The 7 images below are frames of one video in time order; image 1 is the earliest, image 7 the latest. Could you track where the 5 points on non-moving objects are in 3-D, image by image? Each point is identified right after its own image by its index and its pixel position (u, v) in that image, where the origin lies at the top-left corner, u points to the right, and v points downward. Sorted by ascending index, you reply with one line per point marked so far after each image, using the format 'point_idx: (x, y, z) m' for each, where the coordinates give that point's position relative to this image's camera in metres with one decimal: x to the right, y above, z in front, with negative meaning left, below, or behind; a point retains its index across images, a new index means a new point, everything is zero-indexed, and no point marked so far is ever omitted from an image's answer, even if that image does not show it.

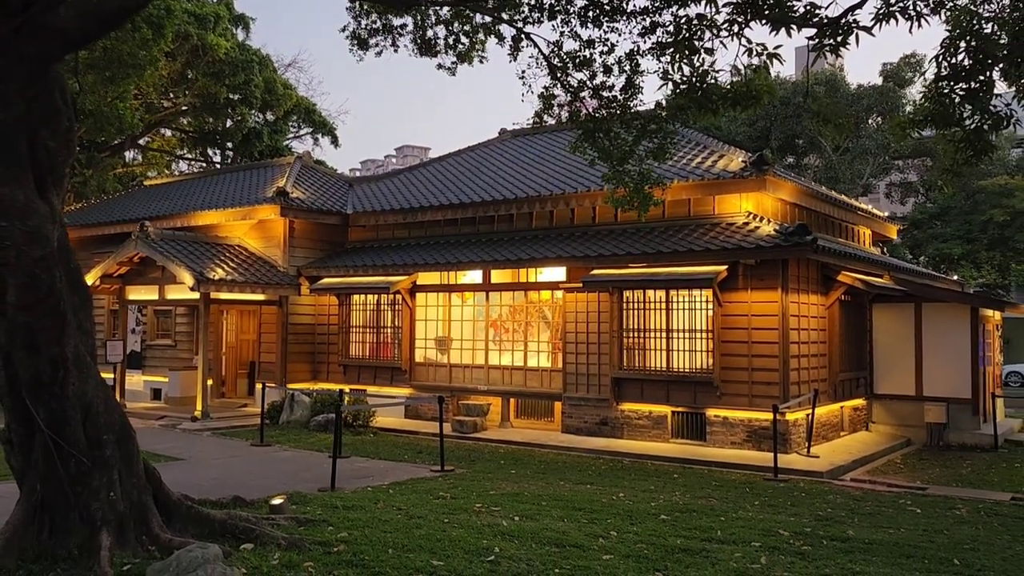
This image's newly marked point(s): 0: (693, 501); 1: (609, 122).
0: (+1.9, -2.2, +9.0) m
1: (+1.0, +1.7, +9.1) m
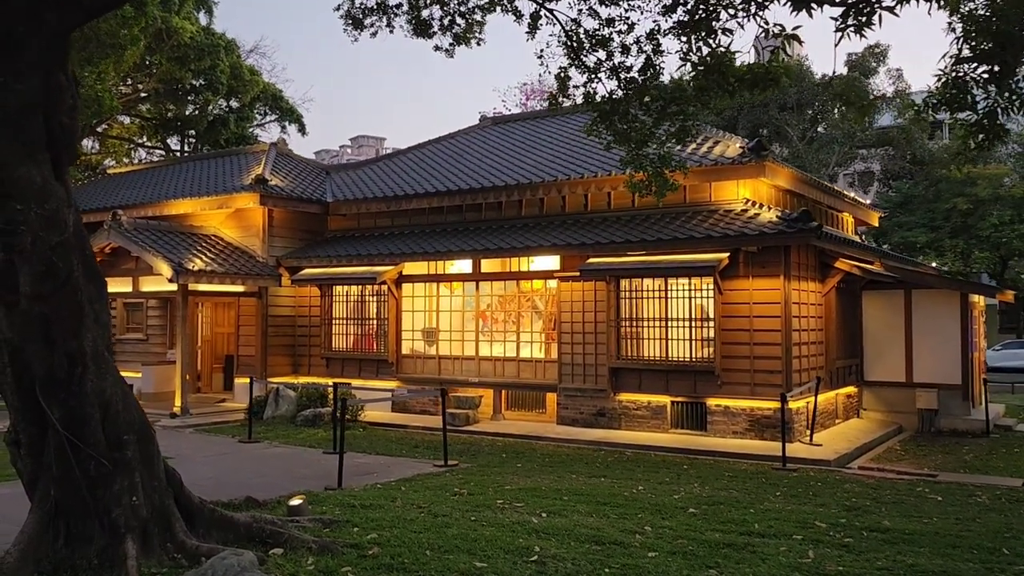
0: (+2.1, -2.1, +8.8) m
1: (+1.2, +1.9, +8.8) m
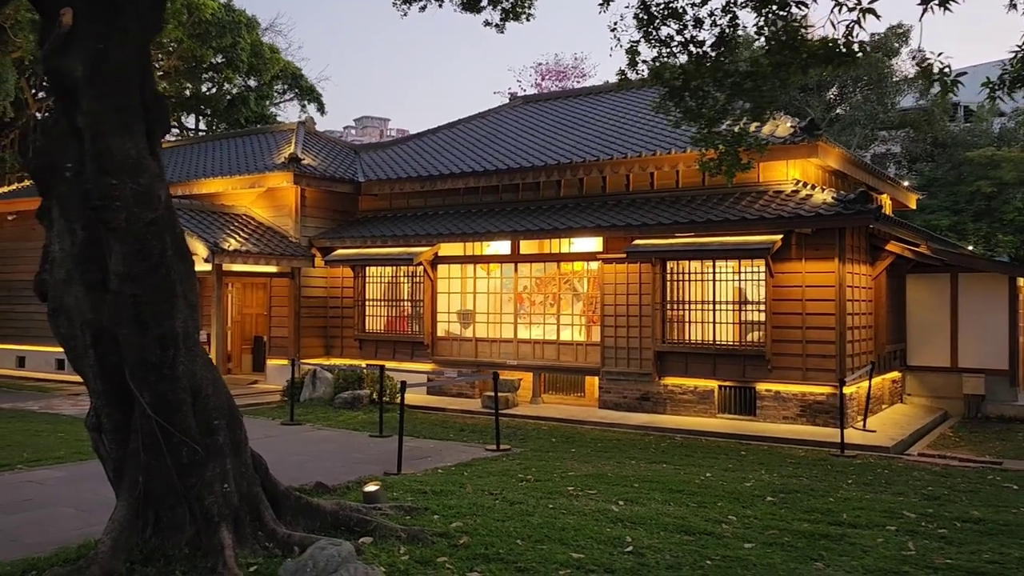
0: (+2.7, -1.9, +8.6) m
1: (+1.8, +2.0, +8.5) m
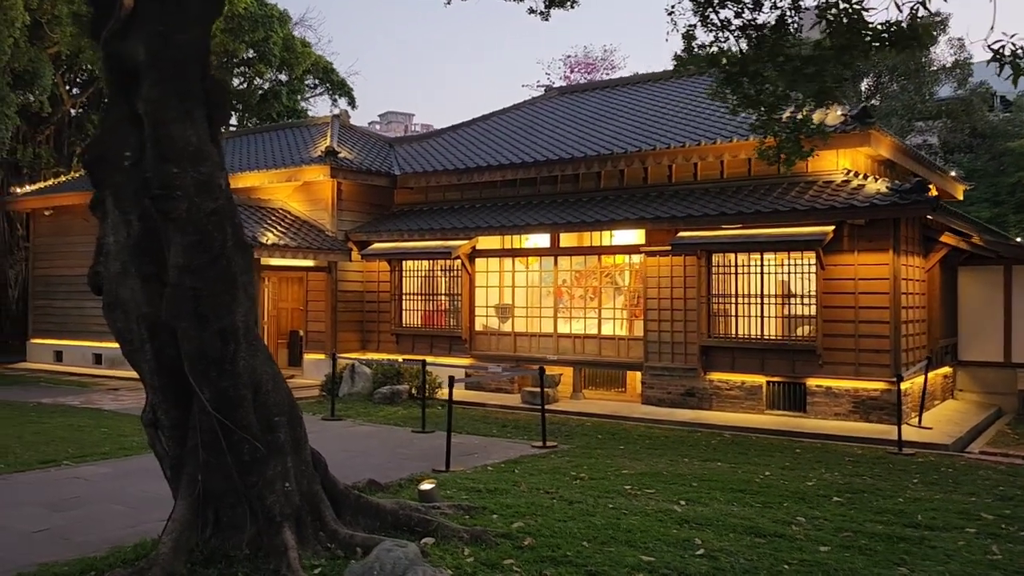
0: (+3.2, -1.8, +8.3) m
1: (+2.3, +2.1, +8.2) m
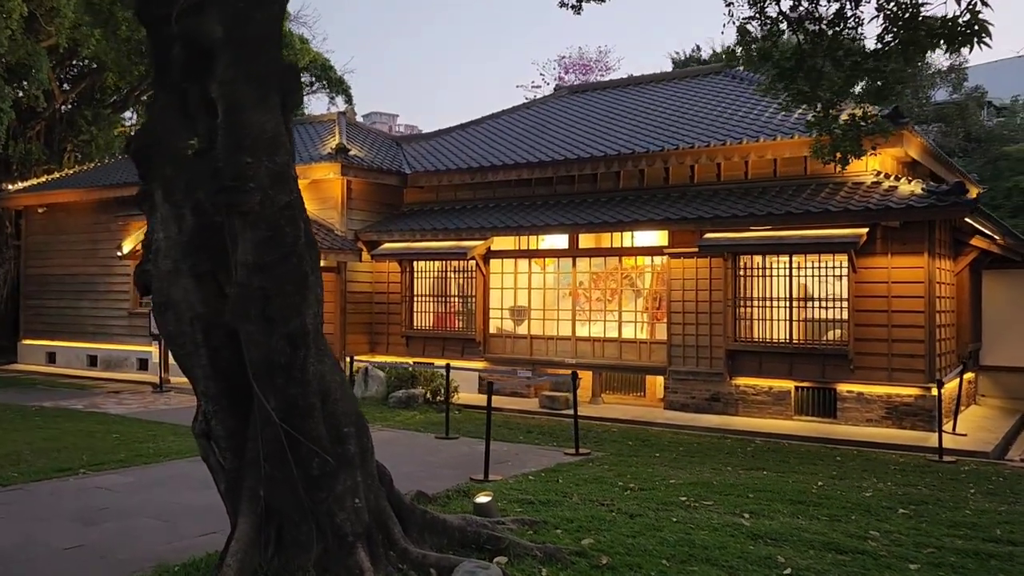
0: (+3.6, -1.9, +8.1) m
1: (+2.8, +2.1, +7.9) m
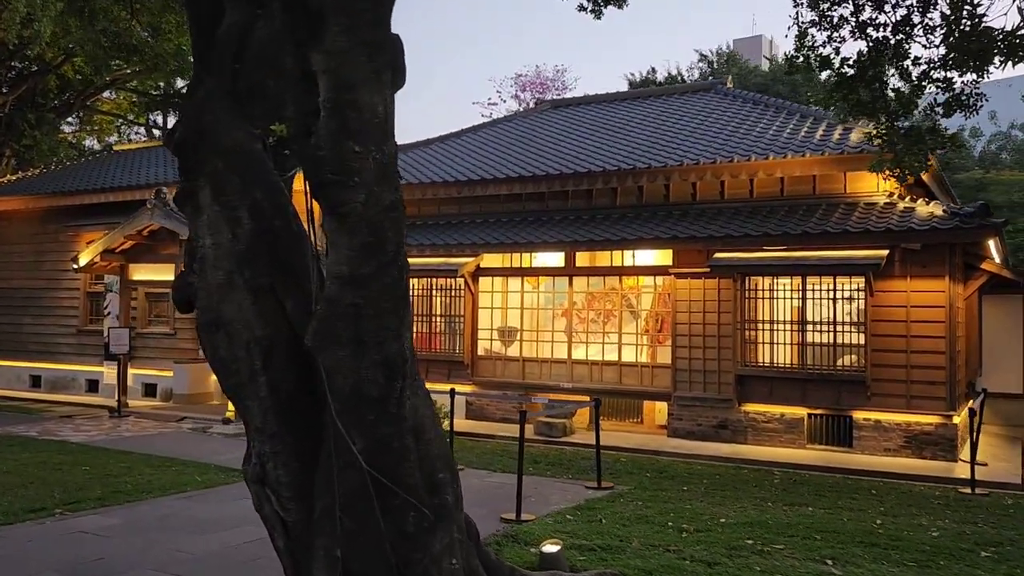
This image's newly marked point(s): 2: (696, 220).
0: (+4.0, -2.1, +7.6) m
1: (+3.1, +1.9, +7.5) m
2: (+2.8, +1.0, +13.0) m
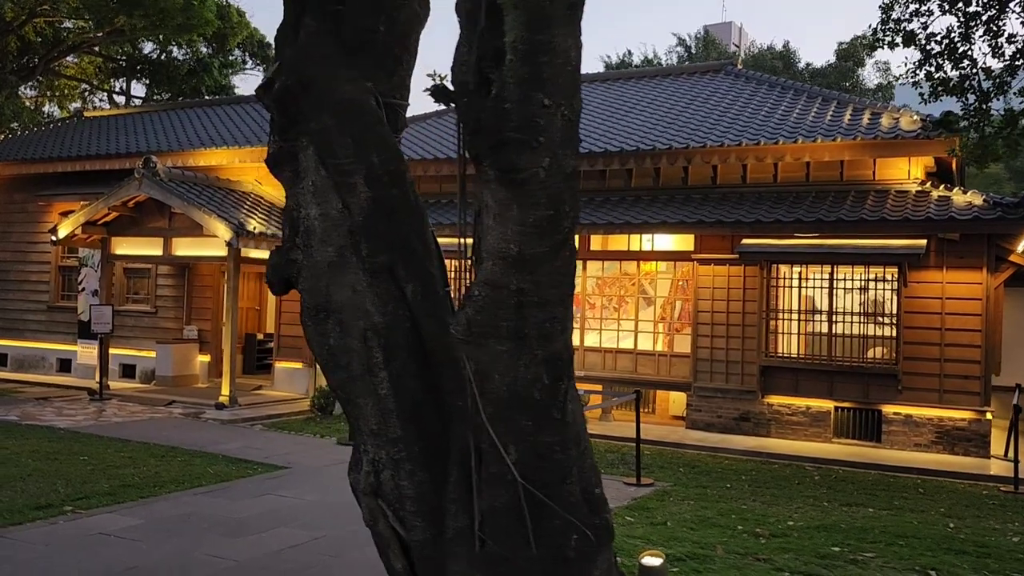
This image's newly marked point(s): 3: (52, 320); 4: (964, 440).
0: (+4.4, -2.0, +7.2) m
1: (+3.7, +1.9, +7.0) m
2: (+3.0, +1.2, +12.6) m
3: (-9.1, -0.6, +17.2) m
4: (+5.6, -1.9, +10.8) m
